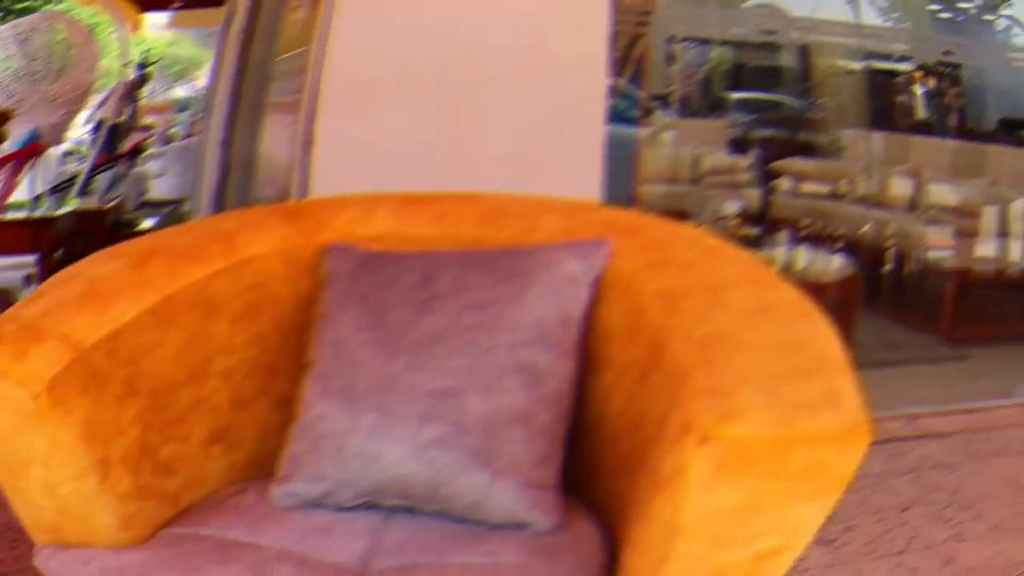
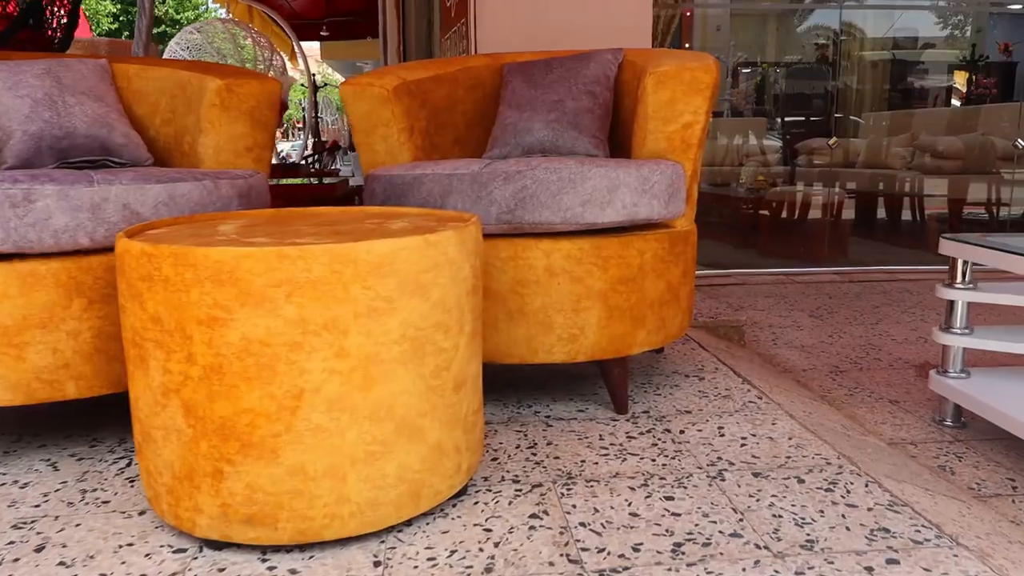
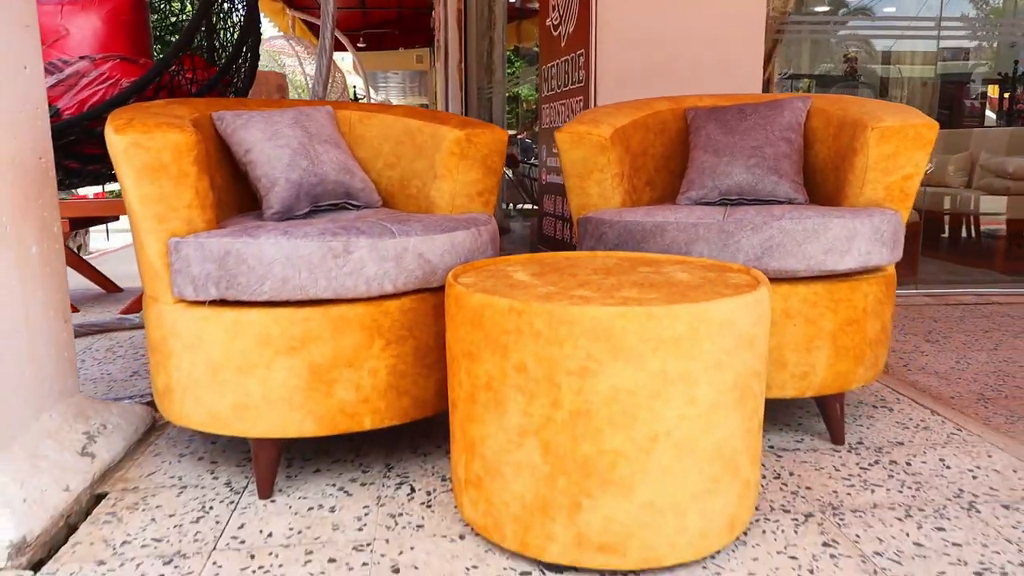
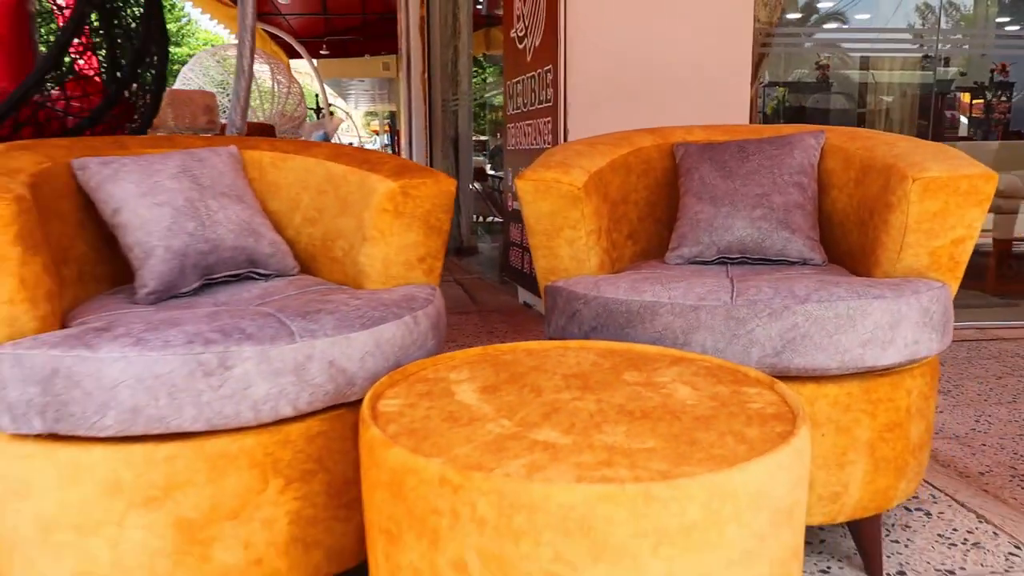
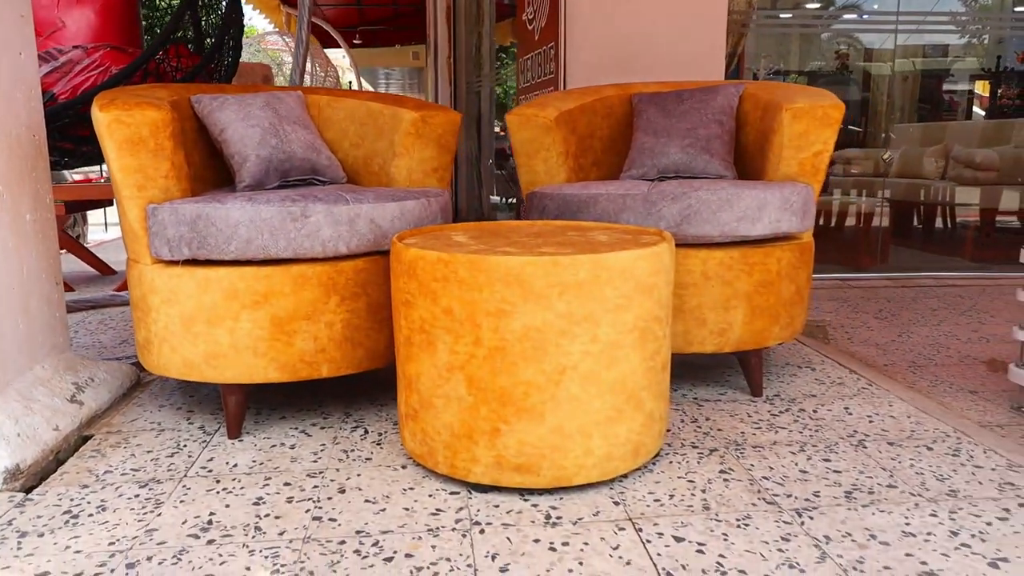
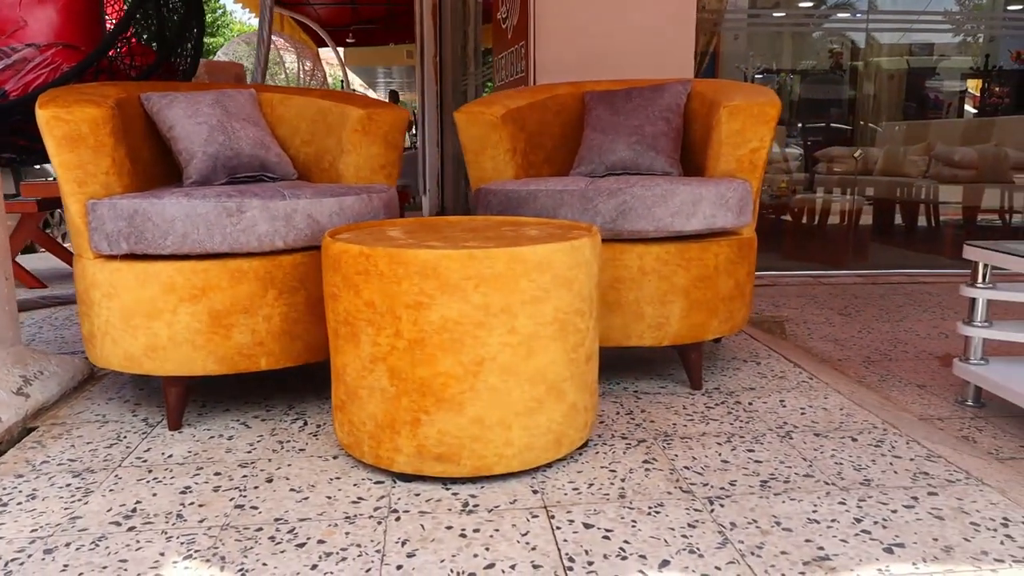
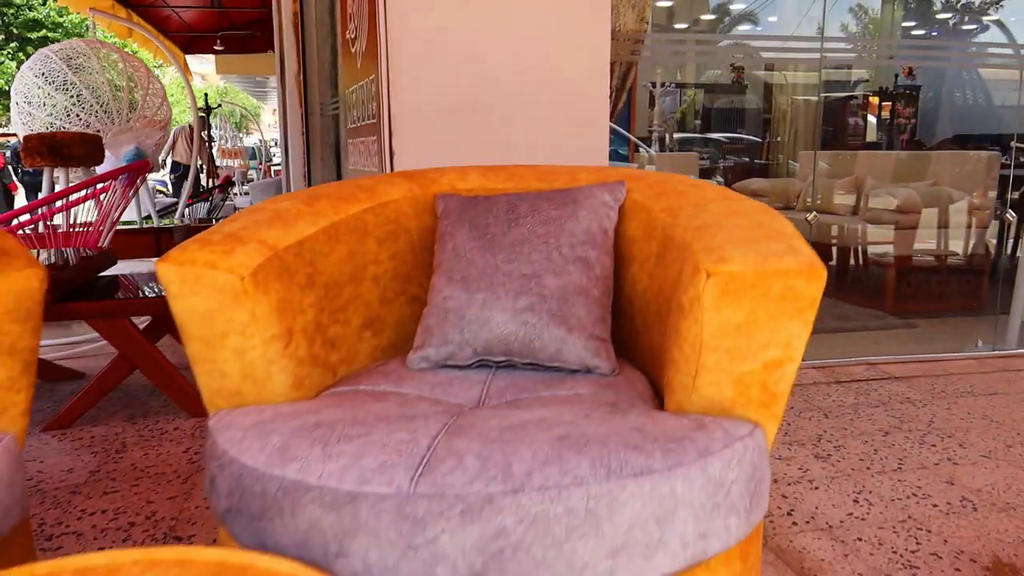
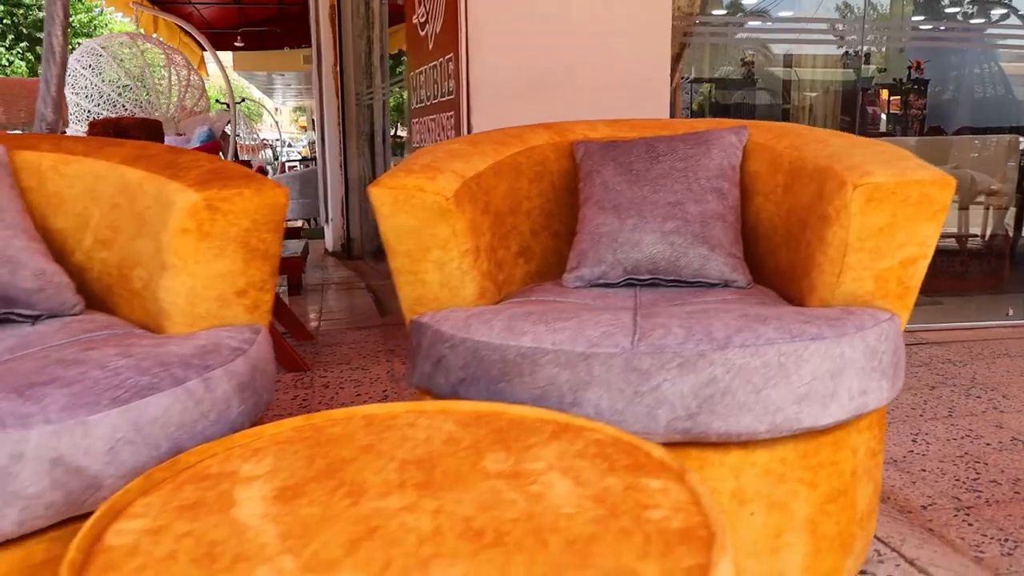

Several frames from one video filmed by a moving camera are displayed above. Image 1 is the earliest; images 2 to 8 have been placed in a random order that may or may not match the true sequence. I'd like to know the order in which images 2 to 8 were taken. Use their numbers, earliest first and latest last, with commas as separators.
7, 8, 4, 3, 5, 6, 2
